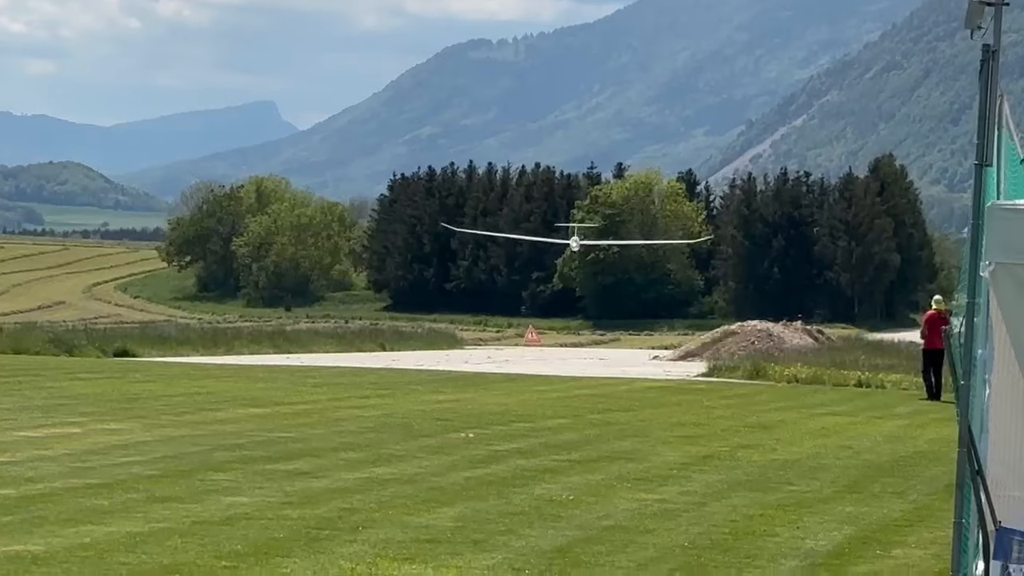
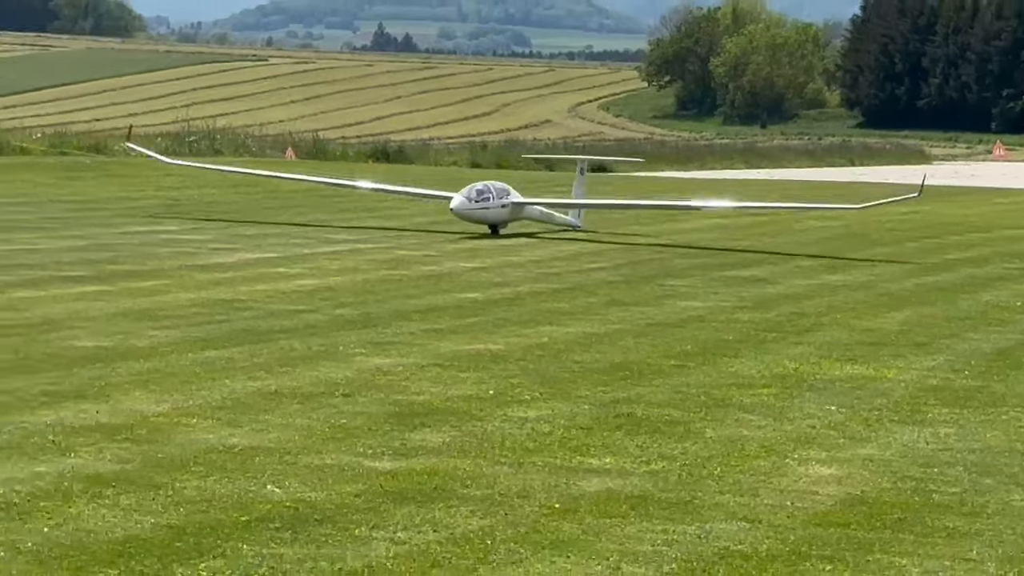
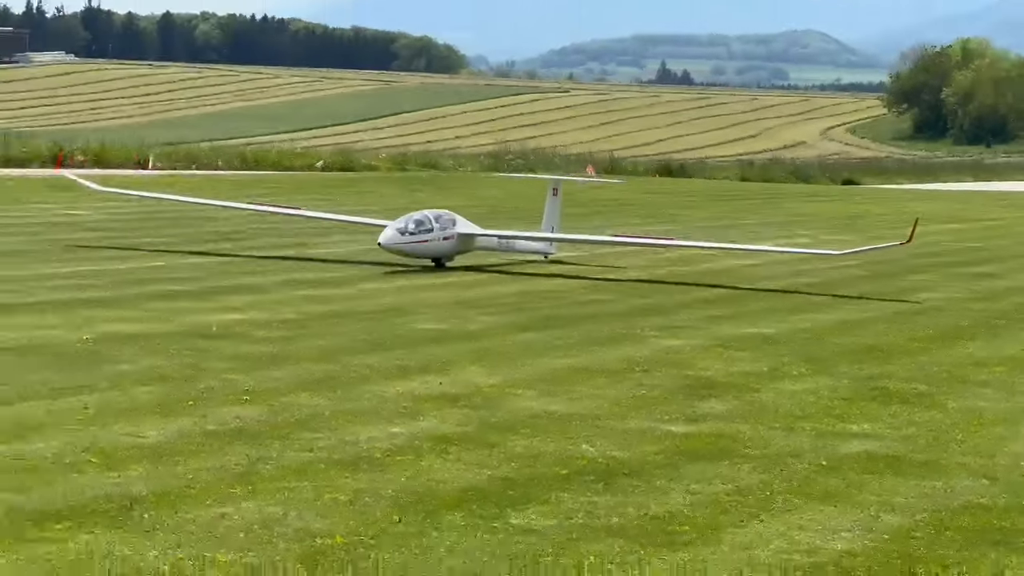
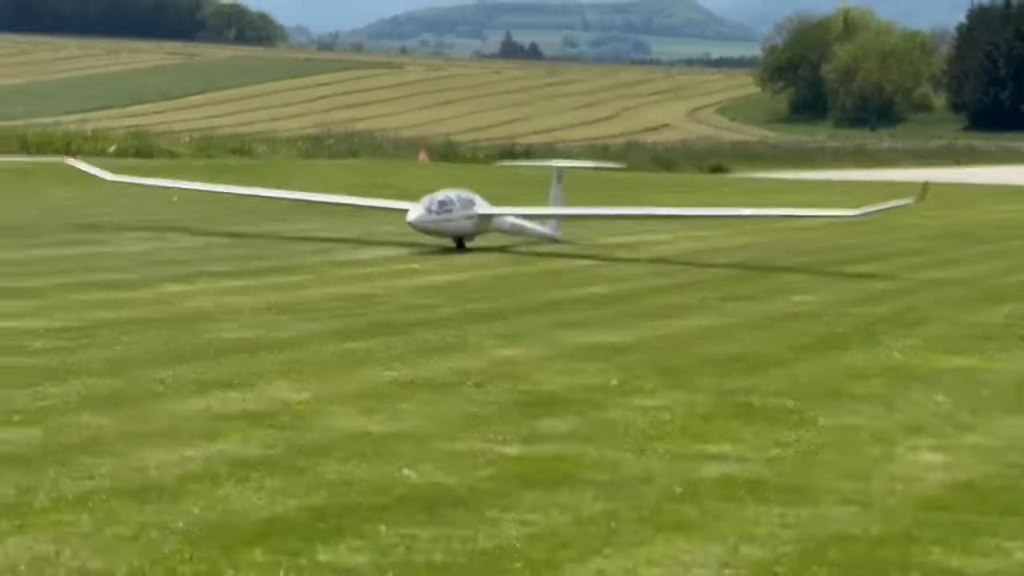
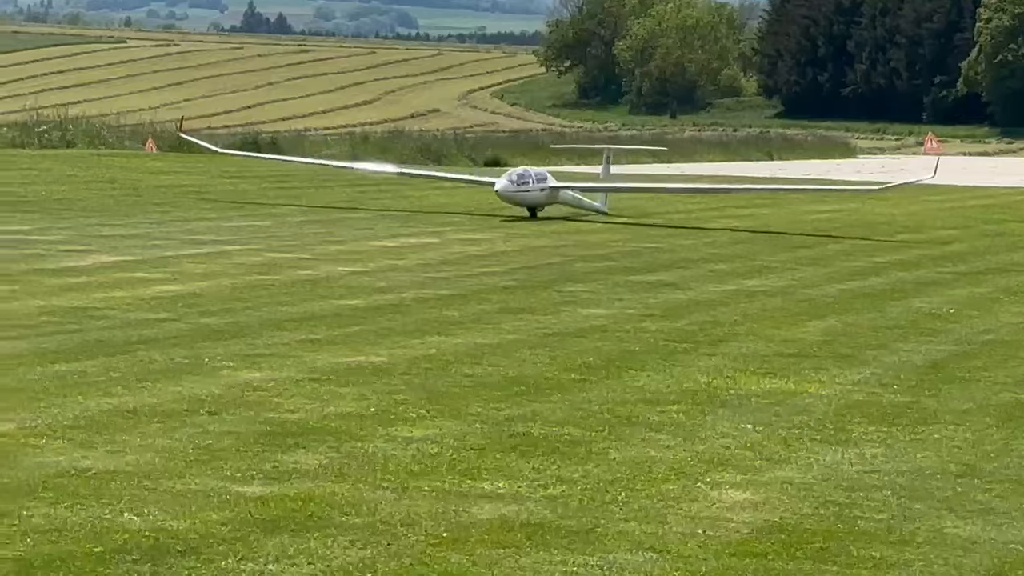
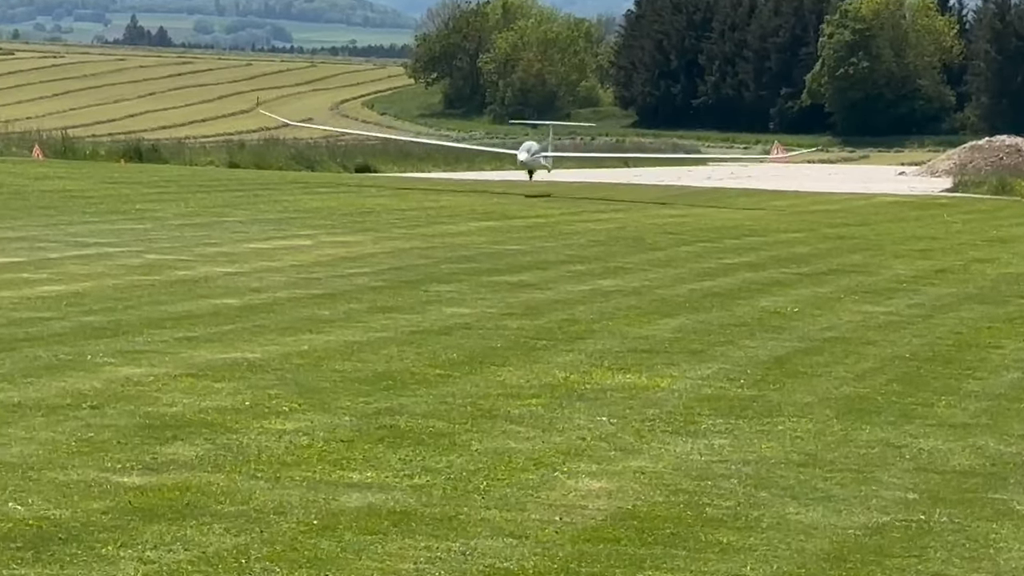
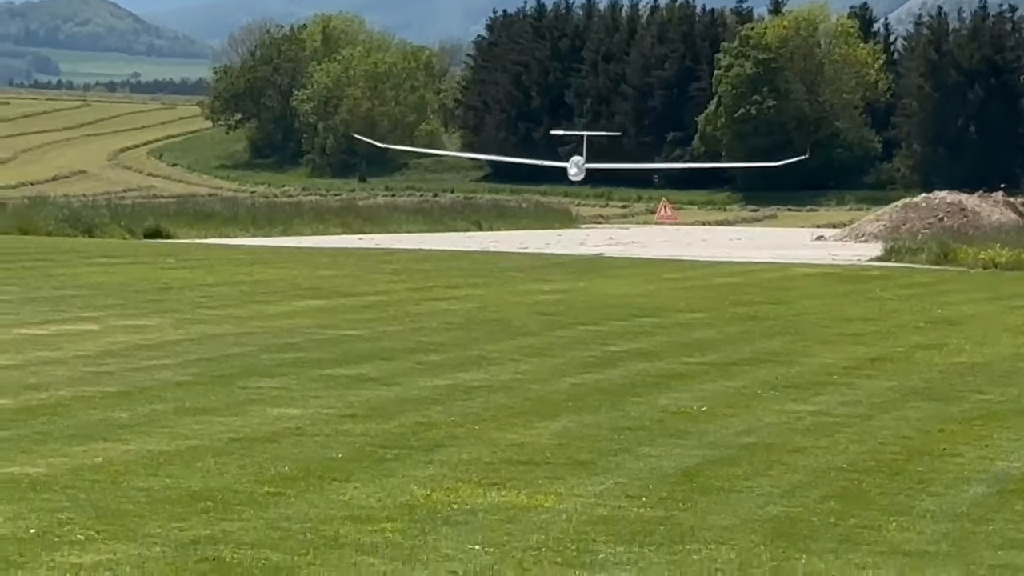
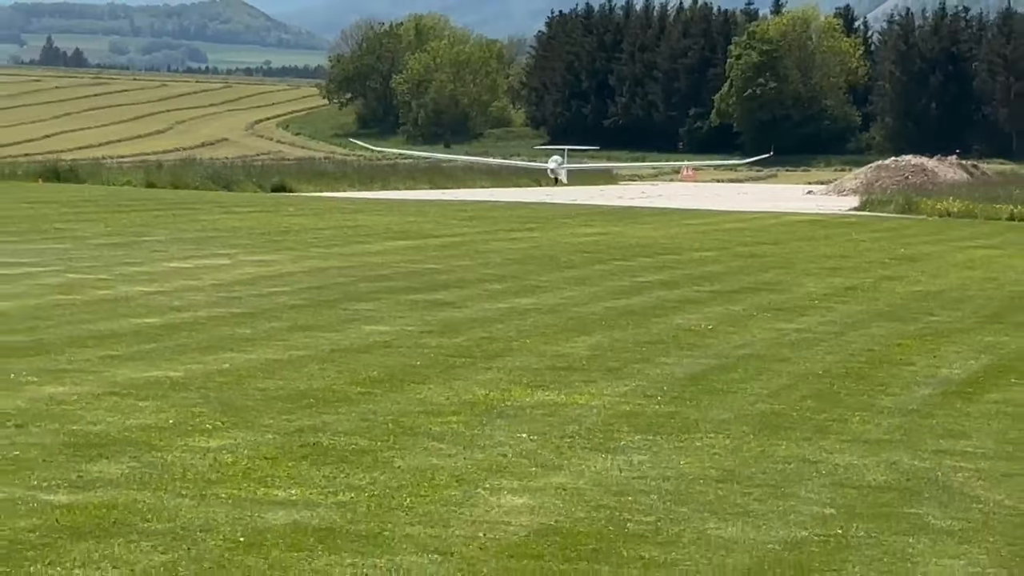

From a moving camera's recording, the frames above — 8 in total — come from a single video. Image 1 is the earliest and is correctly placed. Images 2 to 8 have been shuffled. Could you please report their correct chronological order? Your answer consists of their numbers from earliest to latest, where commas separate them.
7, 8, 6, 5, 2, 4, 3
